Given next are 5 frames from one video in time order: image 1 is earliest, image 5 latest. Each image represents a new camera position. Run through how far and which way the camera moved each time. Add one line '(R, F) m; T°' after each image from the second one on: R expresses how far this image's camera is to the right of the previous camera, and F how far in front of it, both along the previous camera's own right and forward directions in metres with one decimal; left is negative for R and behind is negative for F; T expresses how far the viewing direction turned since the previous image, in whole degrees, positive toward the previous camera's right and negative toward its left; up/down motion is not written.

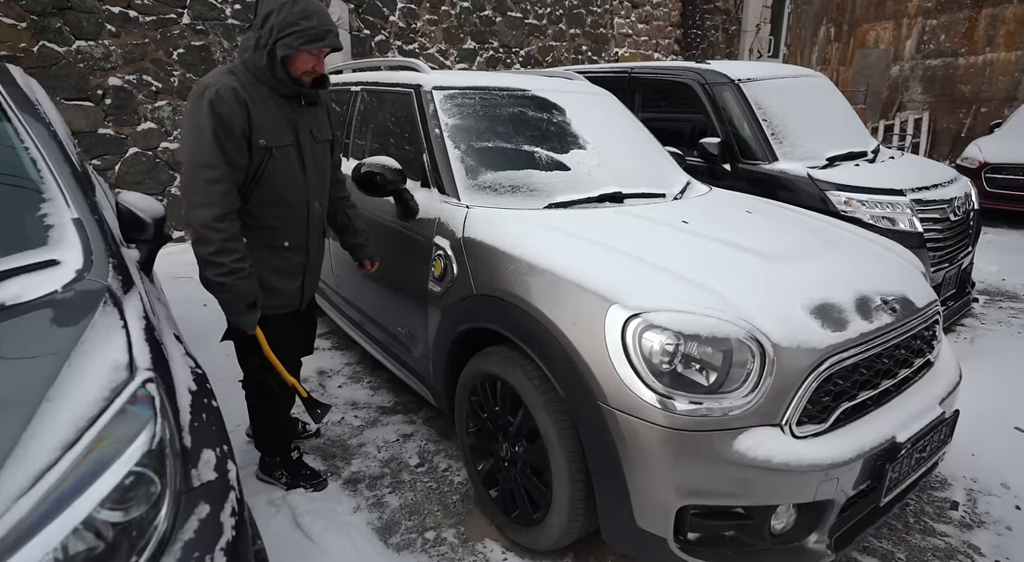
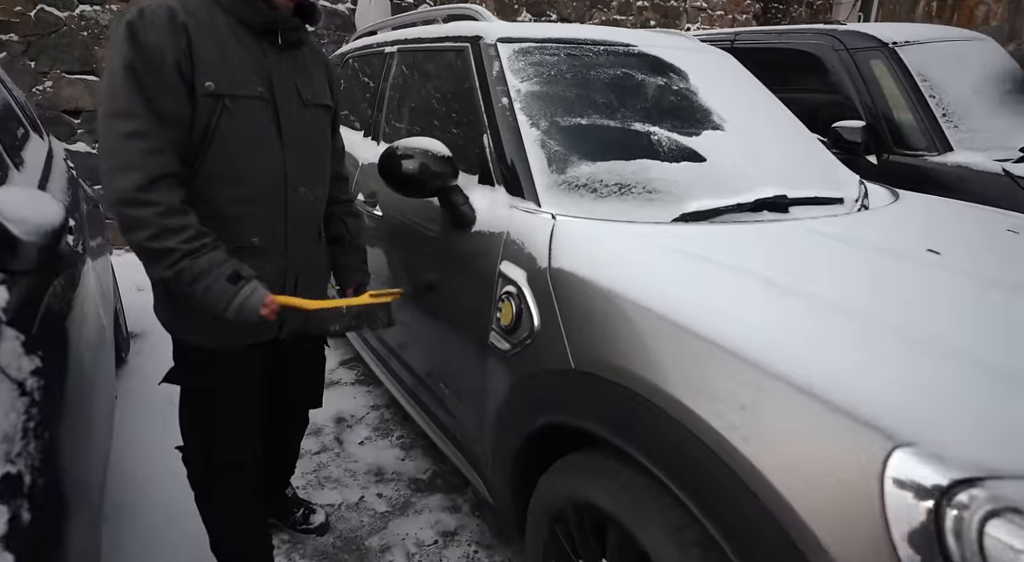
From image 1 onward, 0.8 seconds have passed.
(-0.2, +1.0) m; -3°
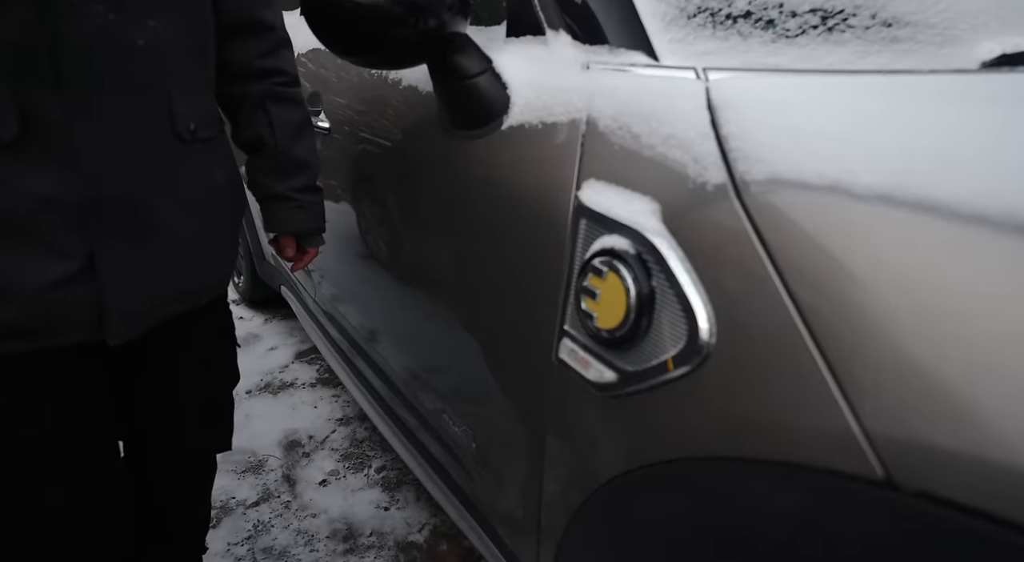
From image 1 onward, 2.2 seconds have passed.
(-0.1, +1.0) m; +2°
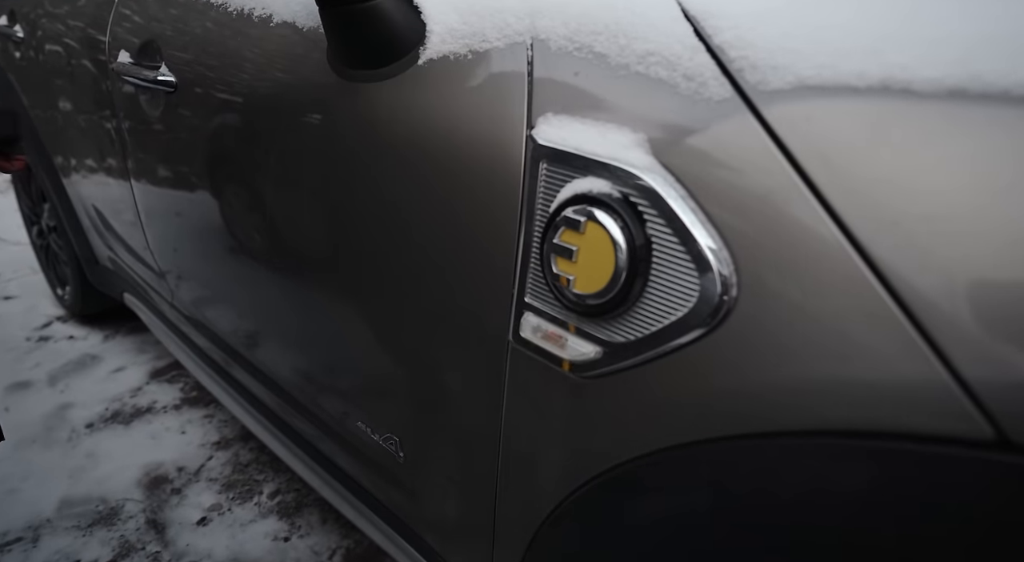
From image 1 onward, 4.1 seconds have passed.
(-0.1, +0.2) m; +12°
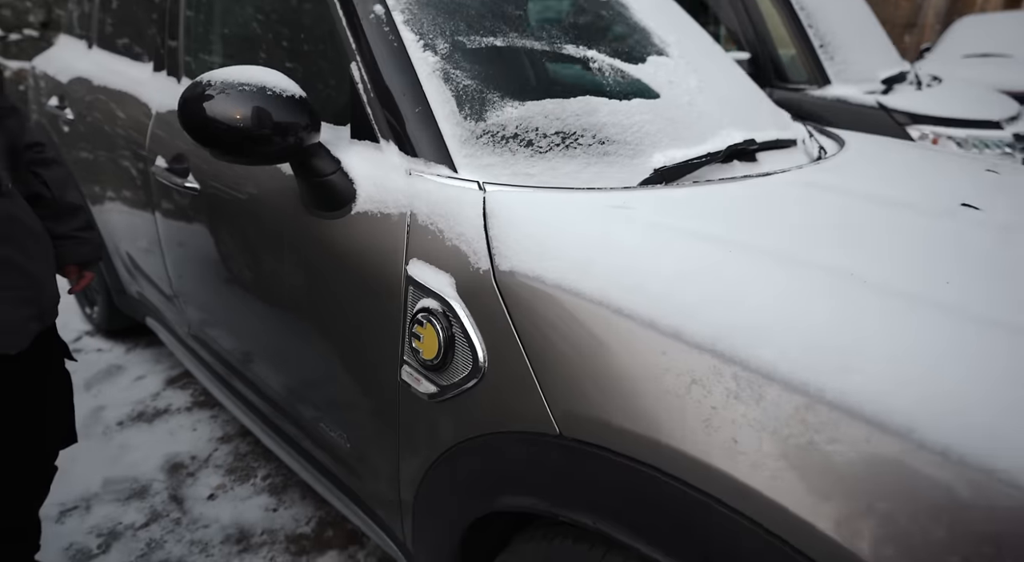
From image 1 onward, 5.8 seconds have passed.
(+0.2, -0.6) m; 0°
